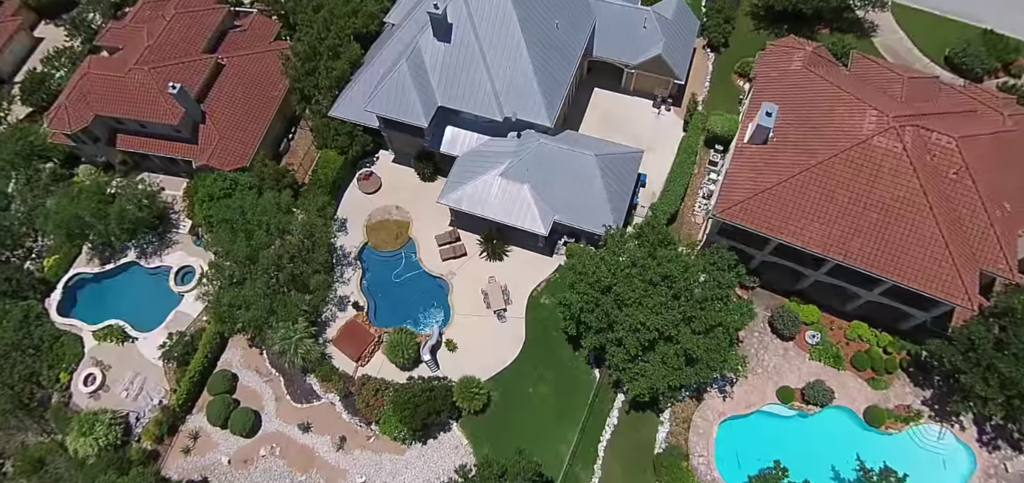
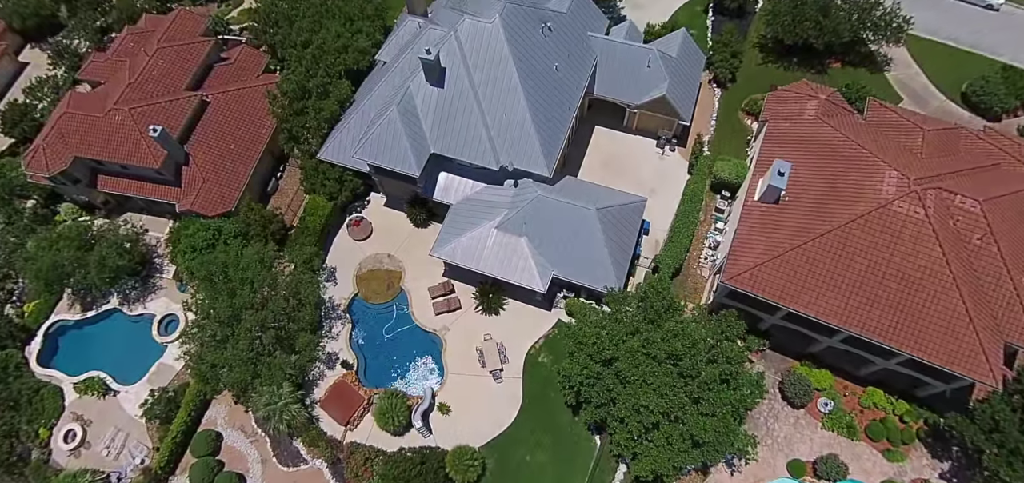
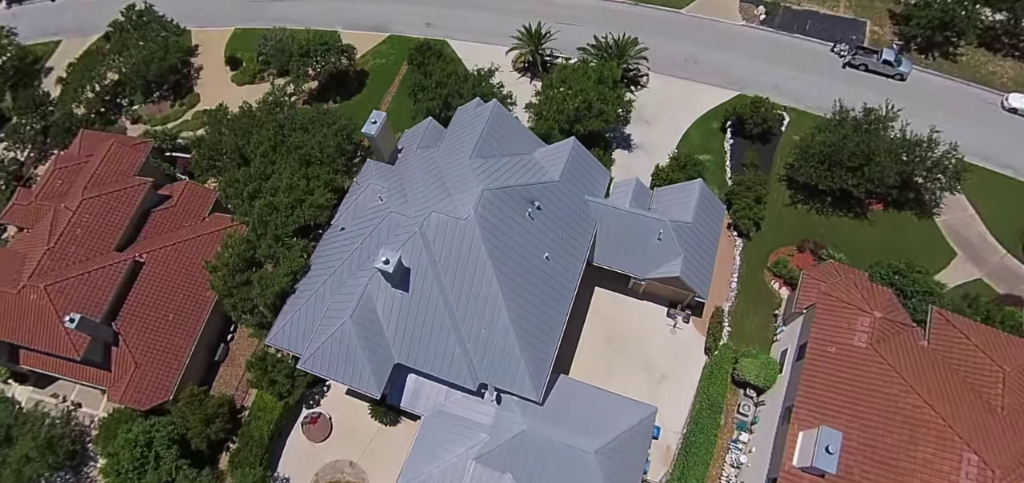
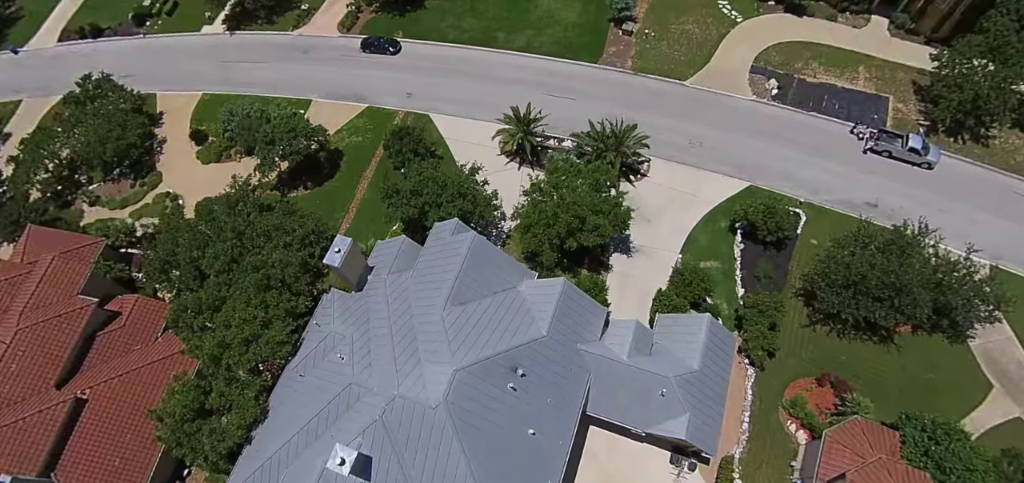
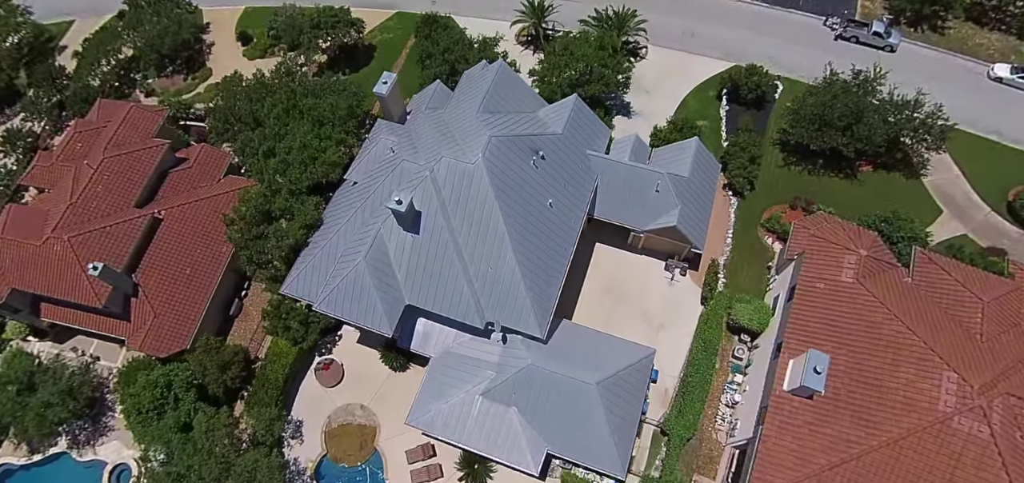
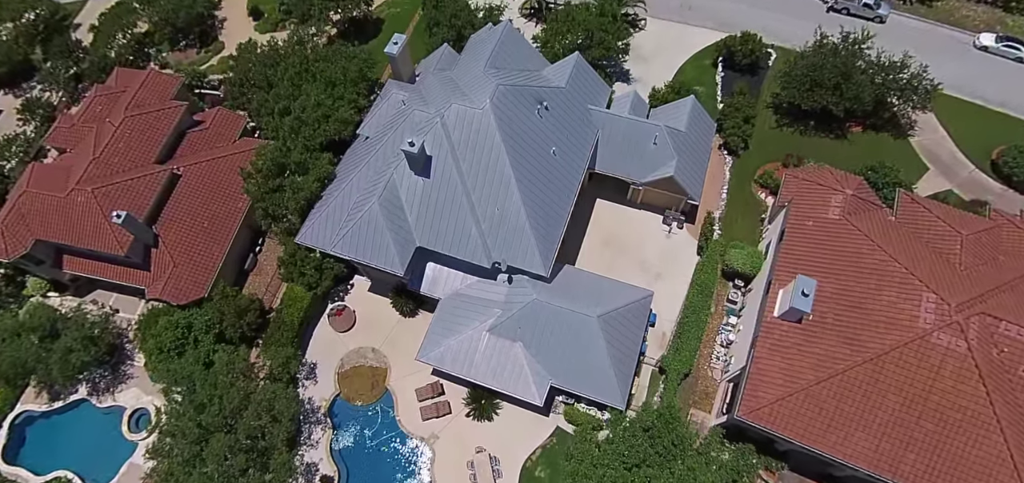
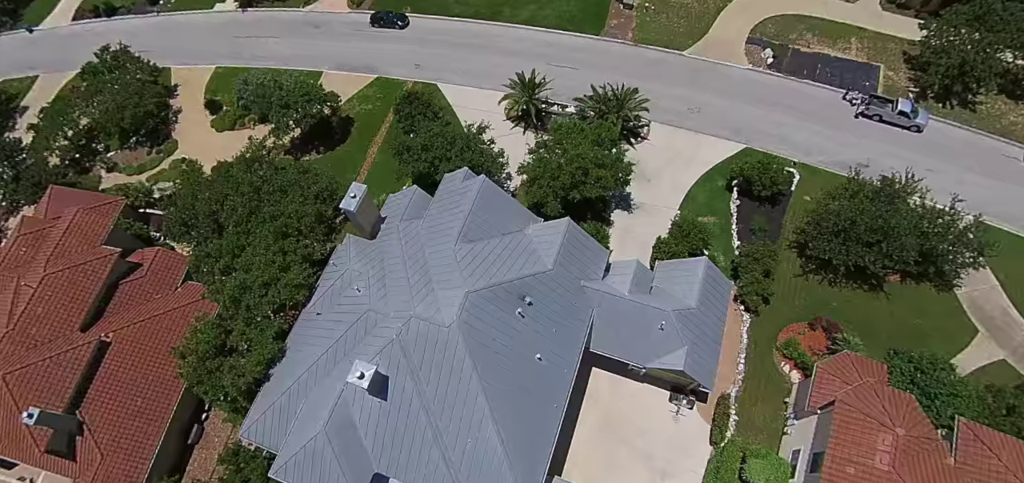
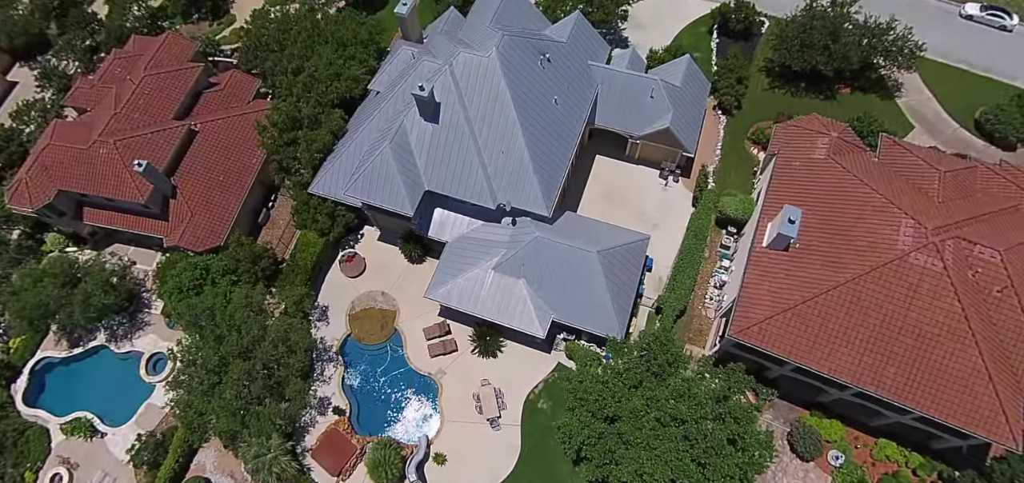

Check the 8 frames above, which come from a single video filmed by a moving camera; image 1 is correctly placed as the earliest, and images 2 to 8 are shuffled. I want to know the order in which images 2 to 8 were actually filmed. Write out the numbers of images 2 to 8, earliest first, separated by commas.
2, 8, 6, 5, 3, 7, 4
